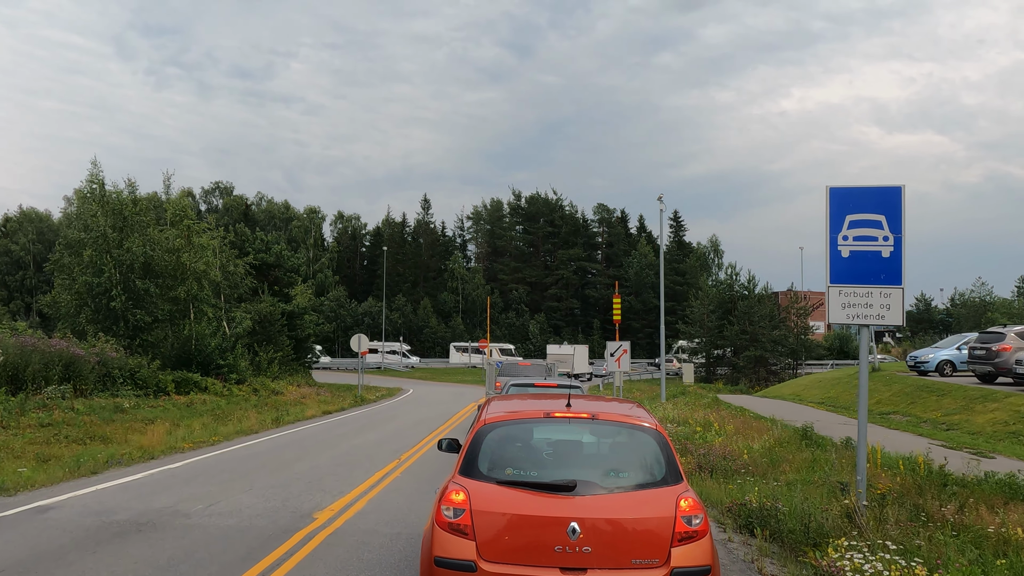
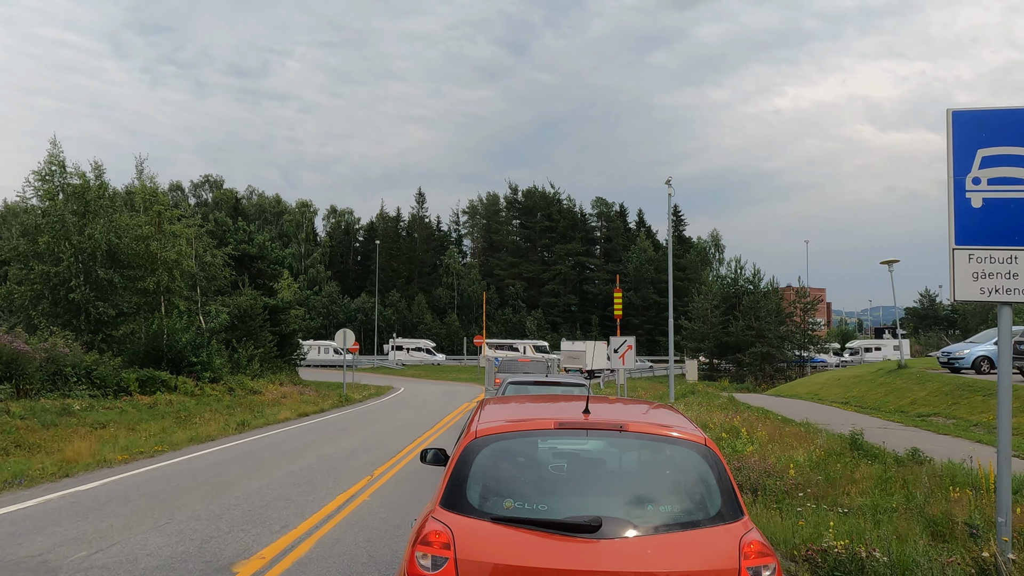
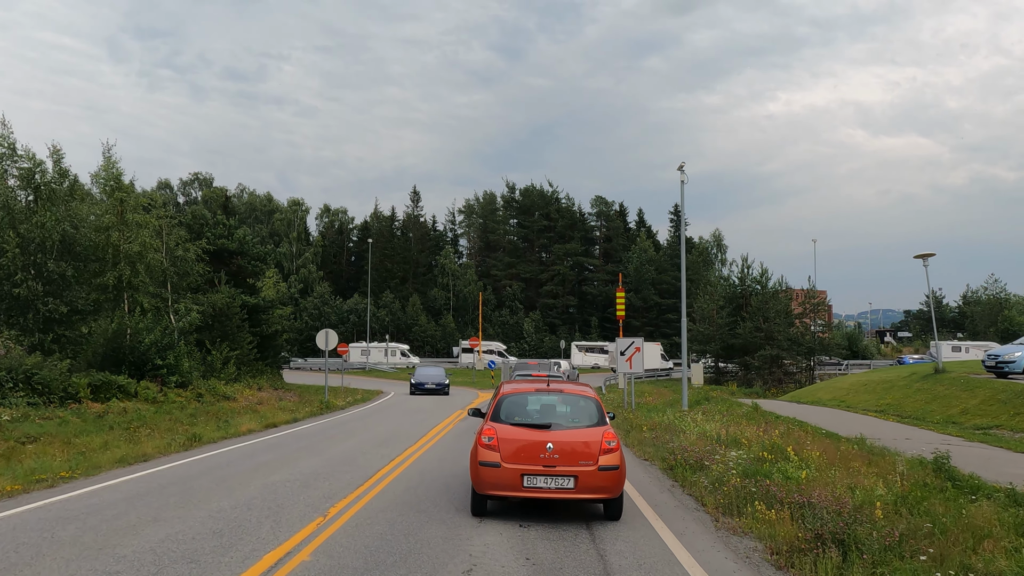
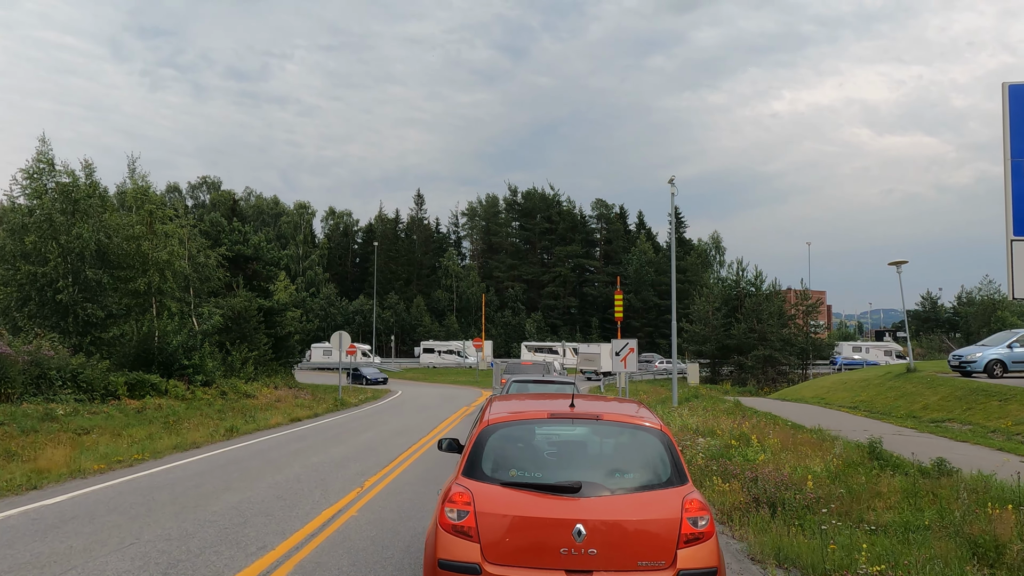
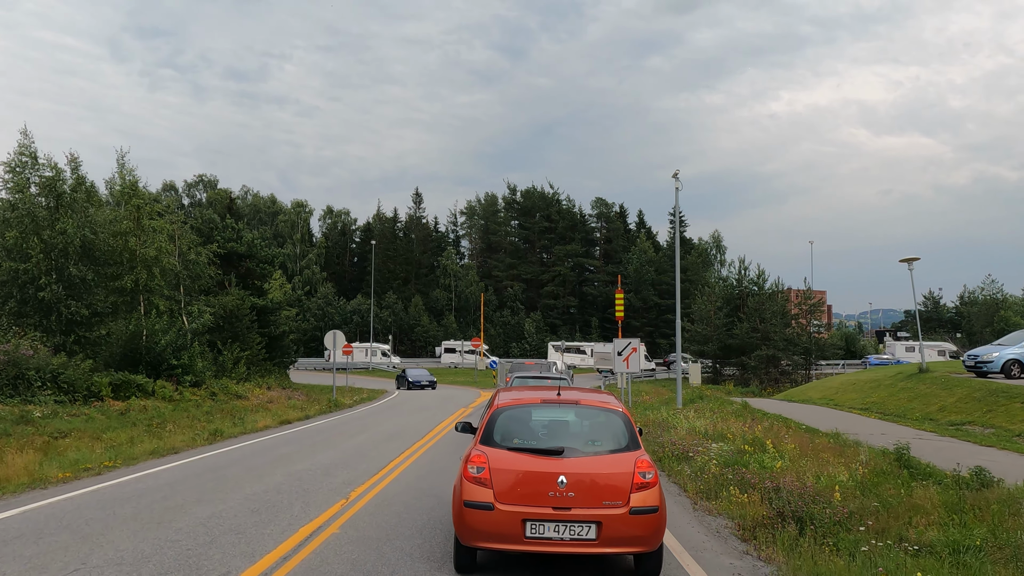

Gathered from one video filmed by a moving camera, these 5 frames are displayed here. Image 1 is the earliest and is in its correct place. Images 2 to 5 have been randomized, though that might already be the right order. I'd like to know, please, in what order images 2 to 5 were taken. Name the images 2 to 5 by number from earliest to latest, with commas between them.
2, 4, 5, 3
